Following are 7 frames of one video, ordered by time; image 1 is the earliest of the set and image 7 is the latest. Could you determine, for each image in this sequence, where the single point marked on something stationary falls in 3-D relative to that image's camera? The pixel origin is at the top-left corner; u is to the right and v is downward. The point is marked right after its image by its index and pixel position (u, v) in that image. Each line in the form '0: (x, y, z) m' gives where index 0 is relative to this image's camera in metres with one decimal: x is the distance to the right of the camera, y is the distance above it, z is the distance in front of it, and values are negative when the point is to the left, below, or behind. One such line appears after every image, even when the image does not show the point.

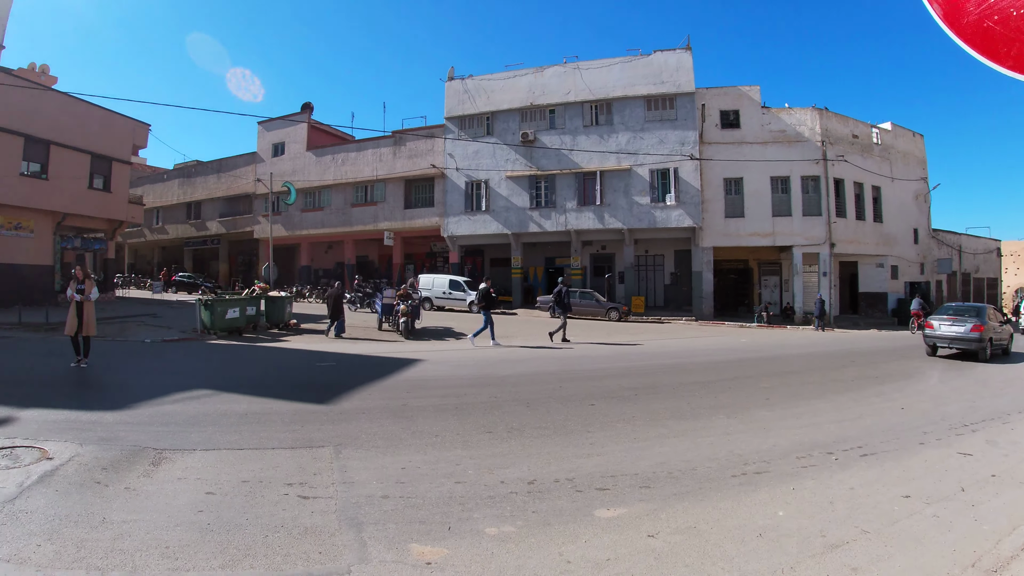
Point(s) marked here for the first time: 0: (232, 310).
0: (-9.4, -0.8, +18.6) m
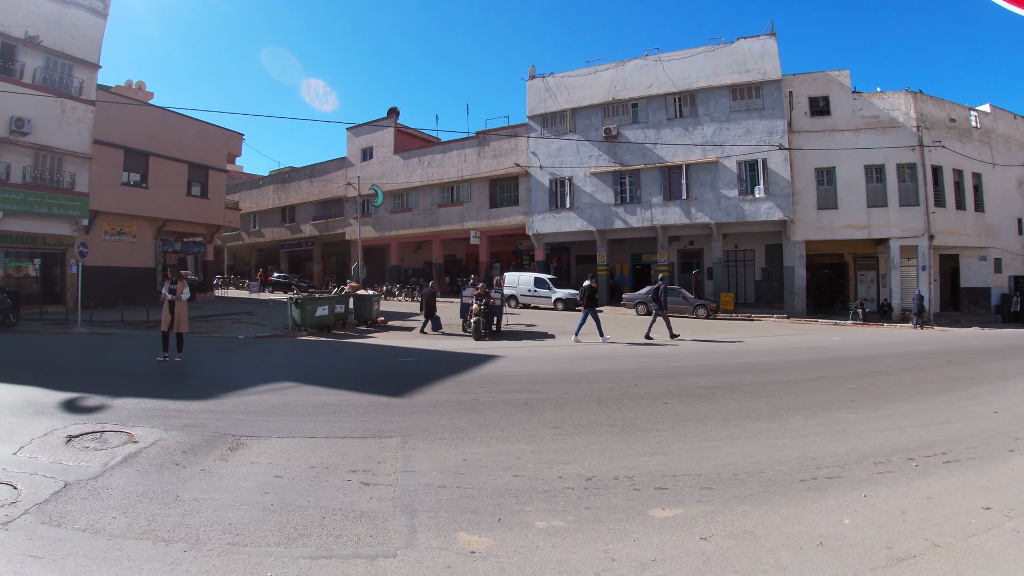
0: (-6.8, -0.7, +19.9) m
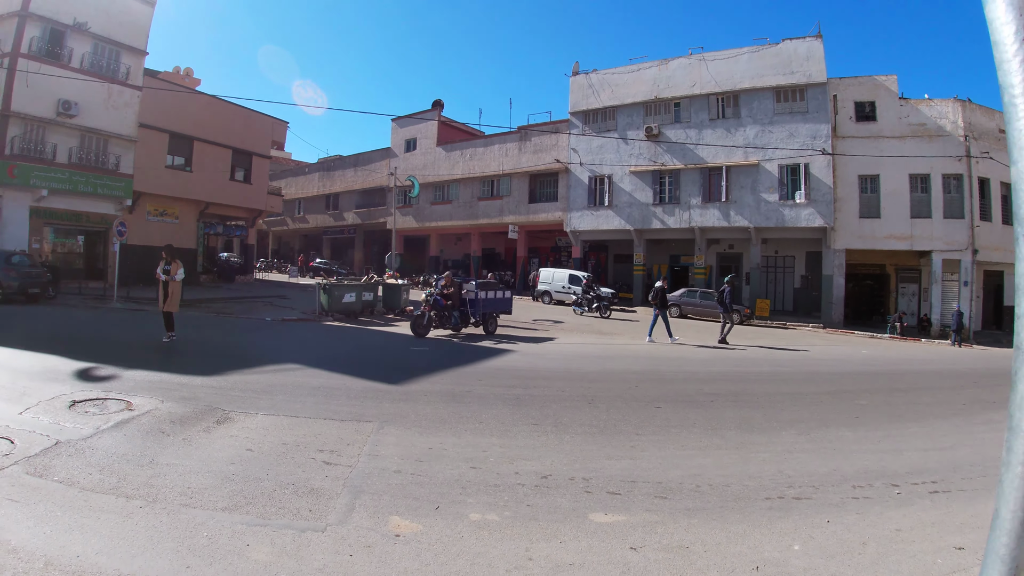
0: (-6.0, -0.2, +20.4) m
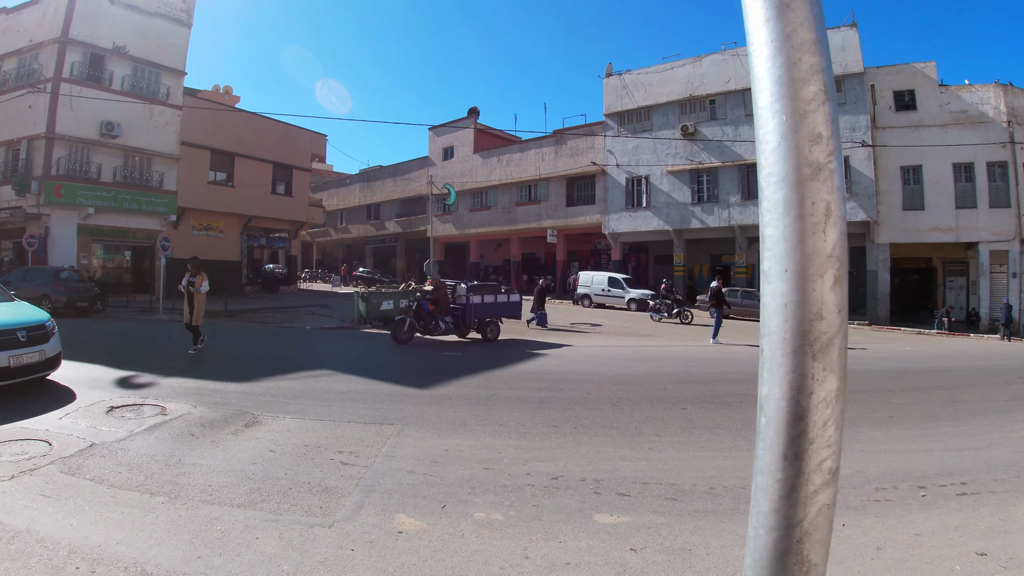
0: (-4.7, -0.5, +20.9) m
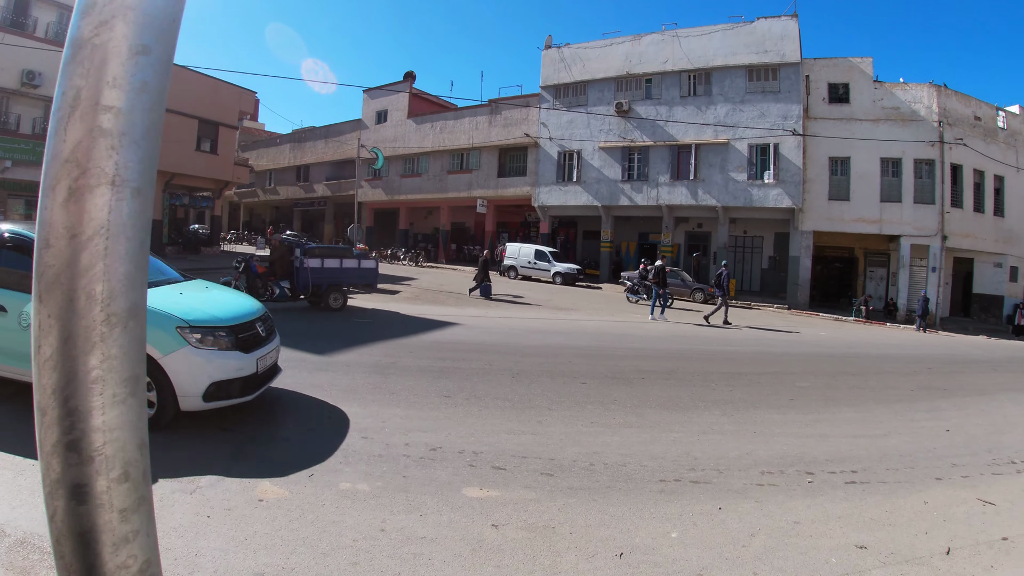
0: (-7.5, +0.8, +19.8) m
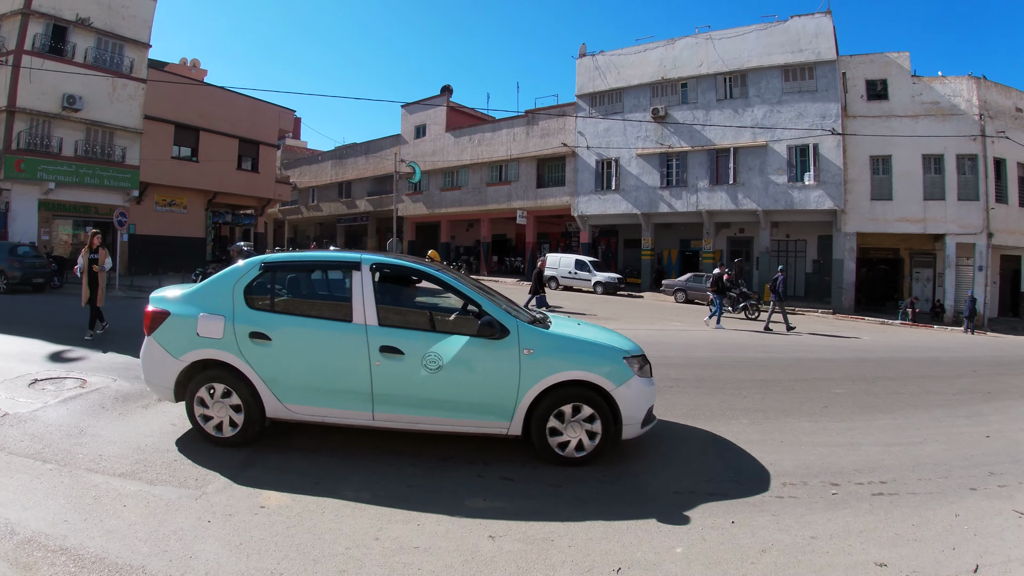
0: (-6.2, +0.3, +20.4) m
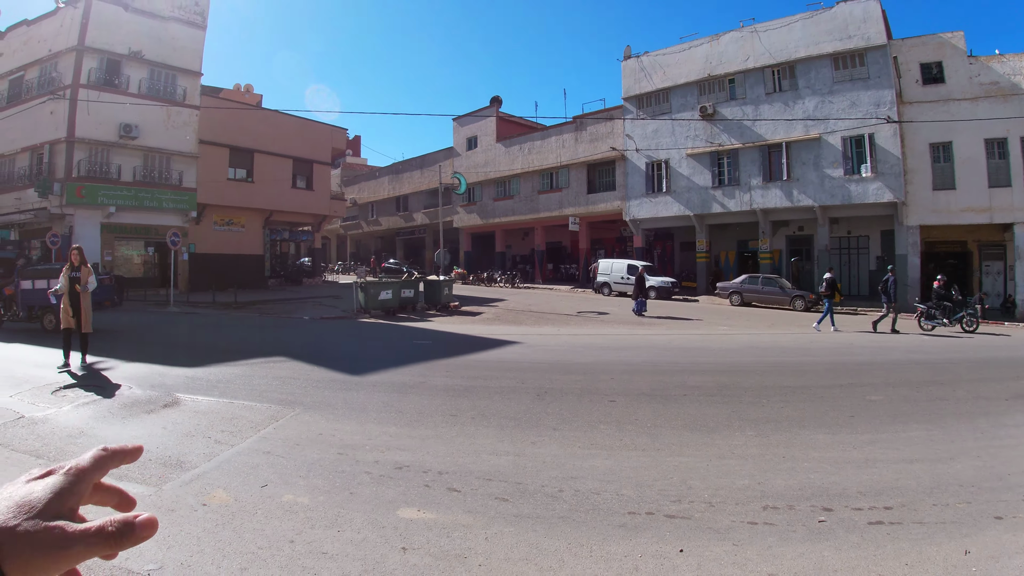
0: (-4.7, -0.1, +20.8) m
